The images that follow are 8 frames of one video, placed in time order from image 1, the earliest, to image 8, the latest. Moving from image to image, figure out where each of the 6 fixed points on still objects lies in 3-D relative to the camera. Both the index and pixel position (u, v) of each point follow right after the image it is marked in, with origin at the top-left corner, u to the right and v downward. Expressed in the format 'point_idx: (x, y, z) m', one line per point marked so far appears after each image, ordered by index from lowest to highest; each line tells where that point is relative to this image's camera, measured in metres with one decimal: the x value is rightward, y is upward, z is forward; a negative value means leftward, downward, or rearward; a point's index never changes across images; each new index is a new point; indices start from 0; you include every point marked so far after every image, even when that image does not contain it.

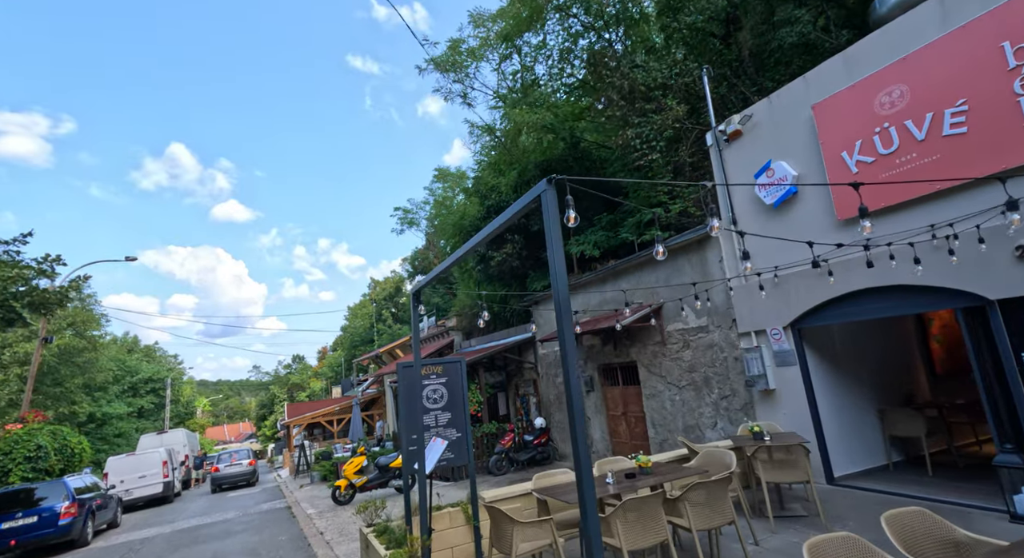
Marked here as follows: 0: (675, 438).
0: (+2.2, -2.2, +7.2) m
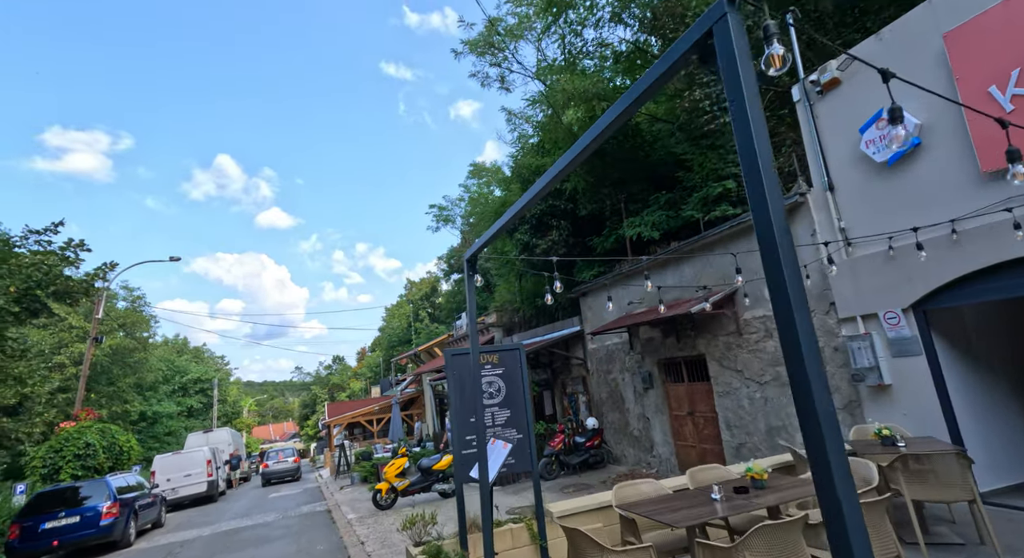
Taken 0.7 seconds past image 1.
0: (+2.9, -1.9, +6.3) m
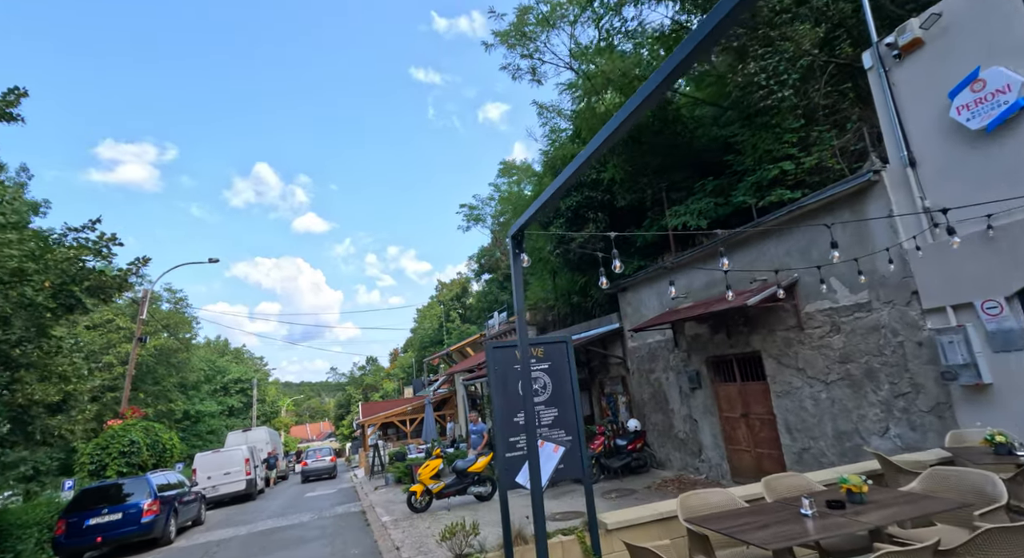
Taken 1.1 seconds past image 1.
0: (+3.4, -1.8, +5.8) m
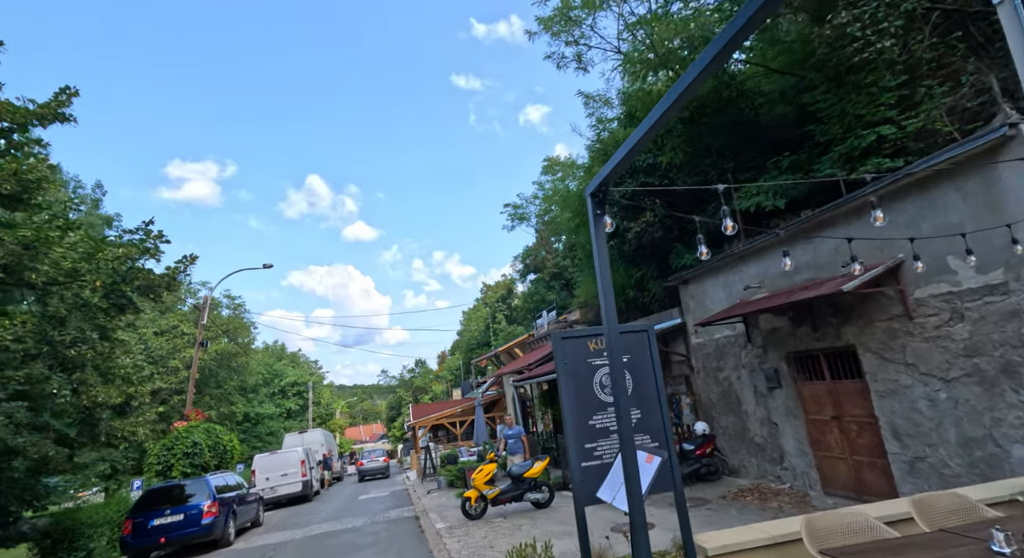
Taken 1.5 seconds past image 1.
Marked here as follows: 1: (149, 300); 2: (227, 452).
0: (+4.0, -1.6, +4.9) m
1: (-4.9, -0.3, +7.1) m
2: (-10.0, -6.0, +18.6) m
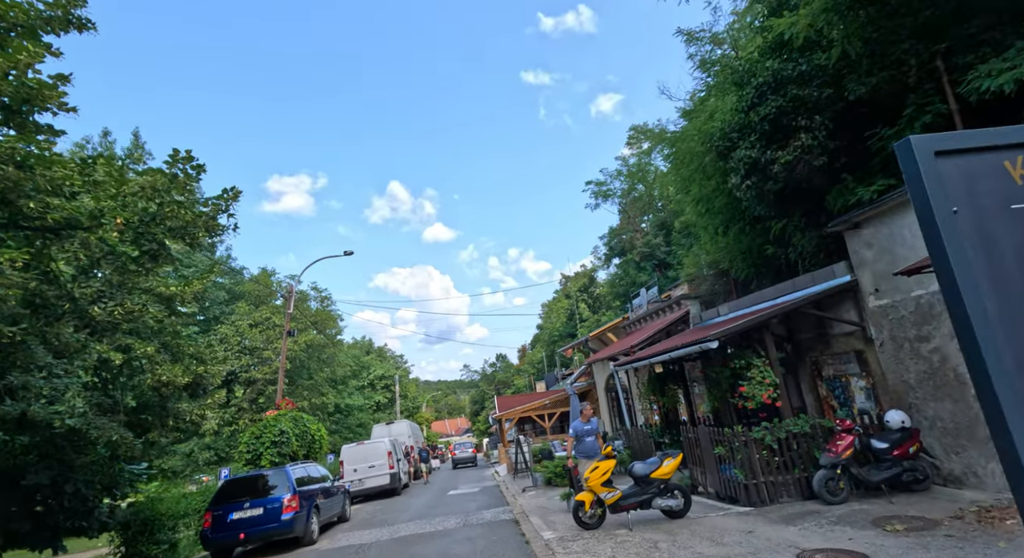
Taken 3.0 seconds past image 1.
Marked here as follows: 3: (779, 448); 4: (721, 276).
0: (+5.0, -0.8, +2.4) m
1: (-3.5, +0.3, +5.9) m
2: (-6.7, -5.5, +17.9) m
3: (+4.1, -2.6, +8.1) m
4: (+5.9, +0.1, +14.9) m
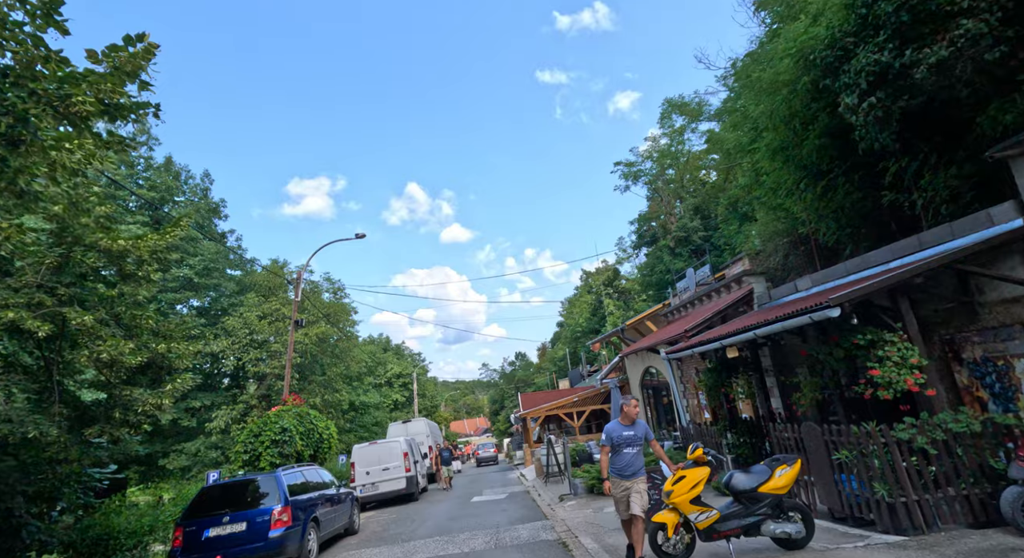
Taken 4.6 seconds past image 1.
0: (+5.4, -0.2, +0.1) m
1: (-3.0, +0.9, +3.9) m
2: (-5.8, -4.9, +16.1) m
3: (+4.6, -1.9, +5.8) m
4: (+6.7, +0.8, +12.6) m
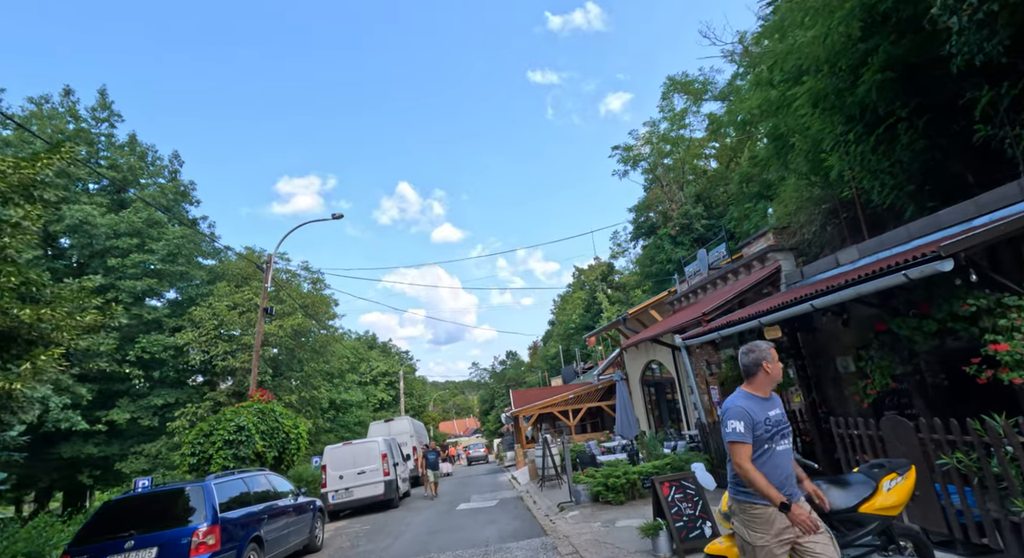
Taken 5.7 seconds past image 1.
0: (+5.5, +0.3, -1.5) m
1: (-3.0, +1.4, +2.1) m
2: (-6.0, -4.3, +14.2) m
3: (+4.6, -1.4, +4.2) m
4: (+6.6, +1.3, +10.9) m
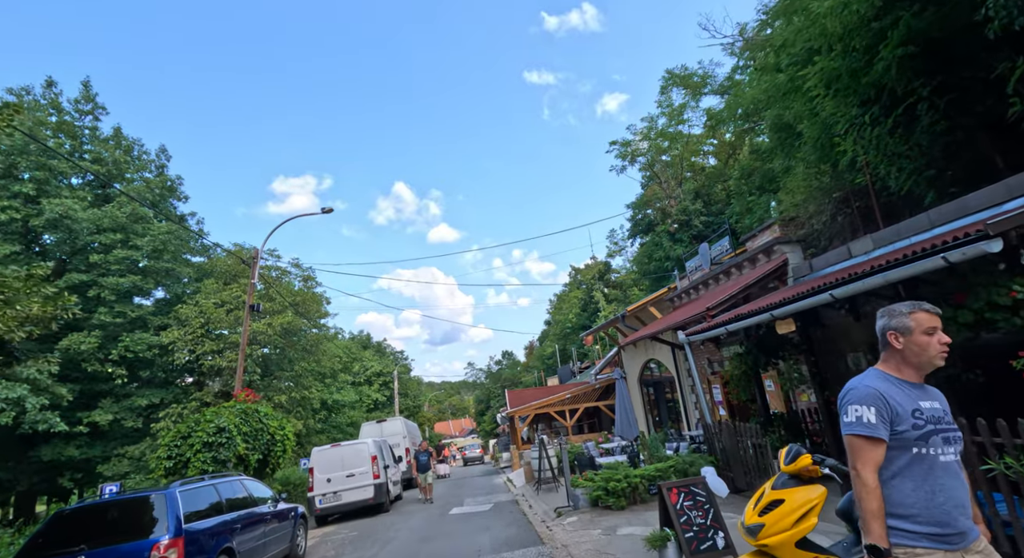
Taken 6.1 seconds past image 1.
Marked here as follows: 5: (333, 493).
0: (+5.4, +0.5, -2.0) m
1: (-3.0, +1.6, +1.5) m
2: (-6.1, -4.2, +13.6) m
3: (+4.6, -1.3, +3.6) m
4: (+6.5, +1.4, +10.4) m
5: (-4.8, -5.6, +14.1) m
